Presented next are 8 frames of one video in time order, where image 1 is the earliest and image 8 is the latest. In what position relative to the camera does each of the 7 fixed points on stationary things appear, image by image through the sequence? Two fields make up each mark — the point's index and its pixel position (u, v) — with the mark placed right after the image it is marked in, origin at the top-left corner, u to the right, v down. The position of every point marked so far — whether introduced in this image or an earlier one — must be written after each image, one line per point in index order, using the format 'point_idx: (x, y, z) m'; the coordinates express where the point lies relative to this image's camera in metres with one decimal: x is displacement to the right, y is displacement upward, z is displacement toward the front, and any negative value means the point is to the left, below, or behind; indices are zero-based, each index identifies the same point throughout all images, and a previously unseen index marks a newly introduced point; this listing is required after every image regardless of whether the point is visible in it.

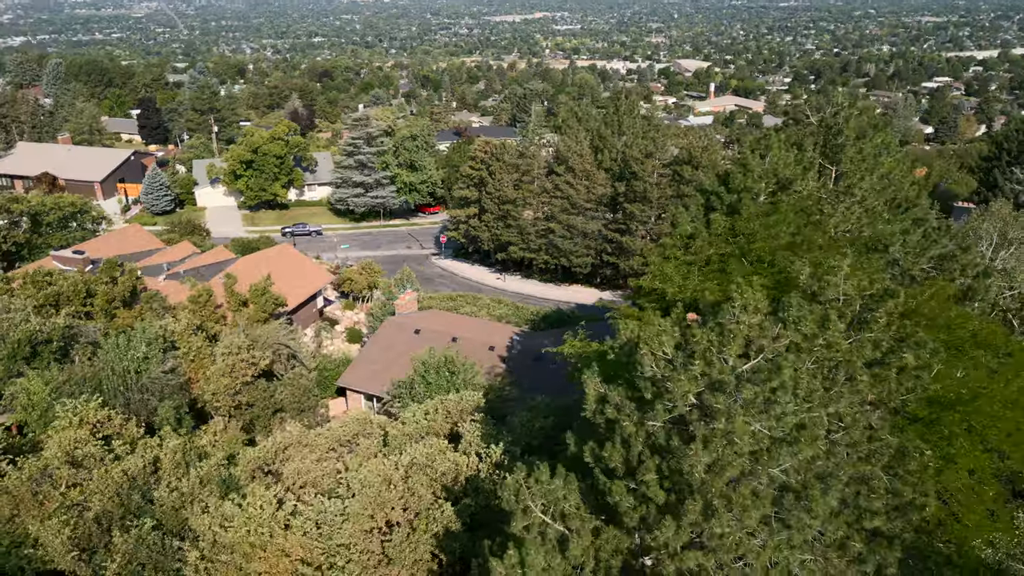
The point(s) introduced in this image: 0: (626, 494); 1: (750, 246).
0: (+0.9, -1.6, +5.7) m
1: (+2.7, +0.5, +8.5) m
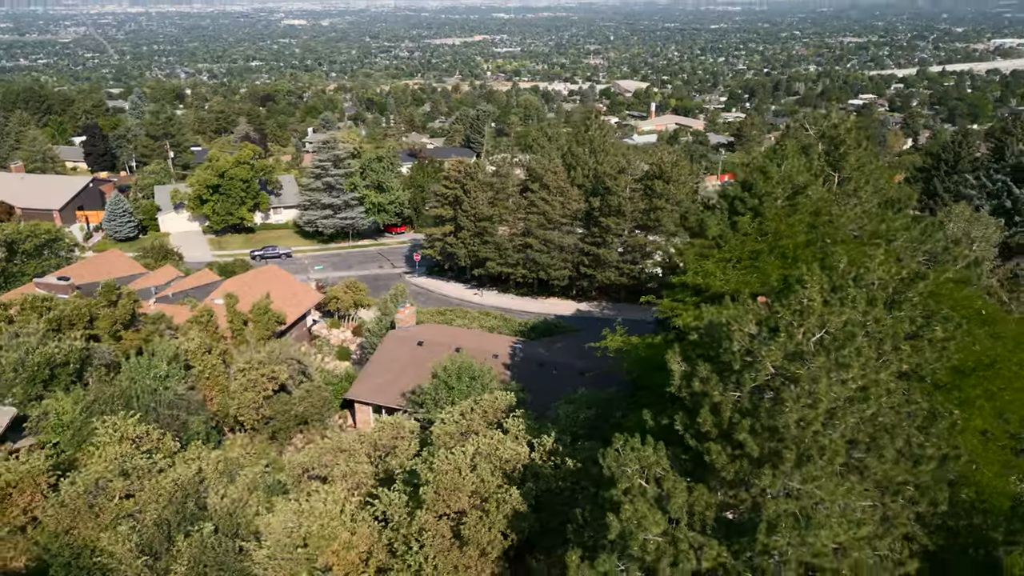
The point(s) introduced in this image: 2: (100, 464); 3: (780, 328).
0: (+1.8, -1.5, +6.6) m
1: (+3.4, +0.6, +9.6) m
2: (-6.5, -2.8, +12.0) m
3: (+2.3, -0.3, +6.5) m
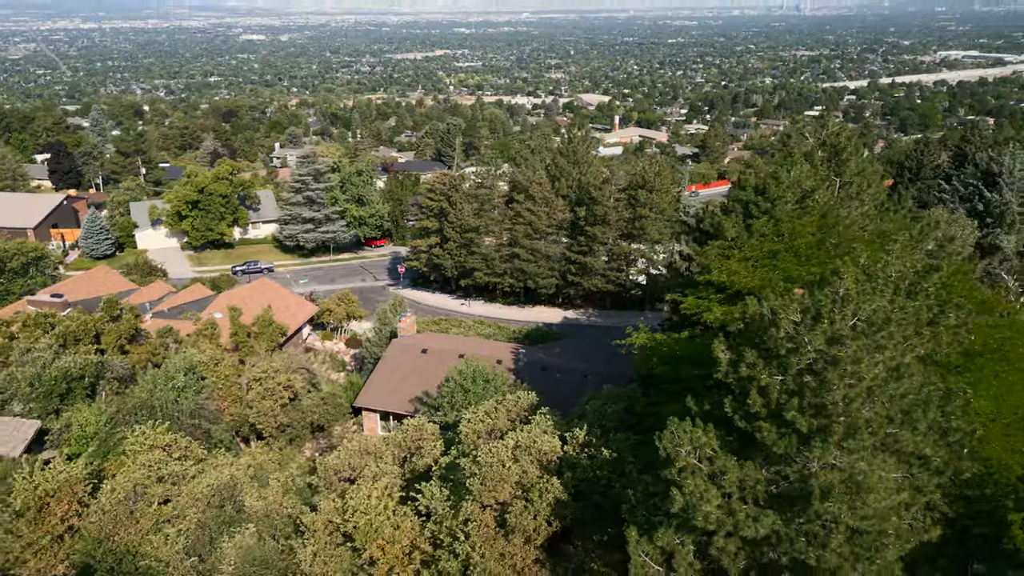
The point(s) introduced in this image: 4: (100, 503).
0: (+2.5, -1.4, +7.2) m
1: (+3.9, +0.6, +10.3) m
2: (-6.1, -3.0, +12.2) m
3: (+3.0, -0.3, +7.2) m
4: (-6.3, -3.3, +11.5) m
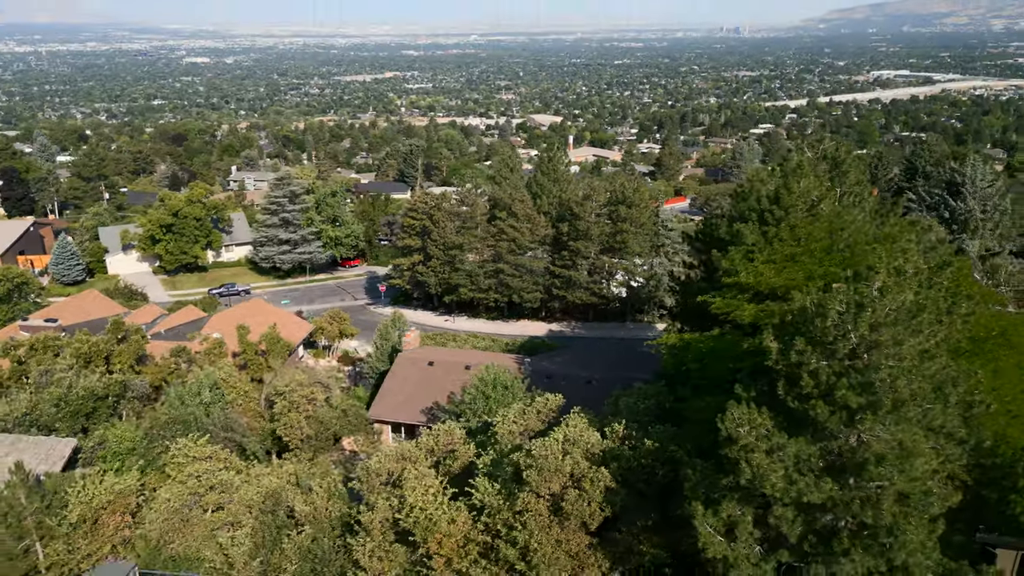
0: (+3.4, -1.3, +8.1) m
1: (+4.5, +0.6, +11.4) m
2: (-5.5, -3.3, +12.6) m
3: (+3.8, -0.2, +8.2) m
4: (-5.6, -3.5, +11.8) m
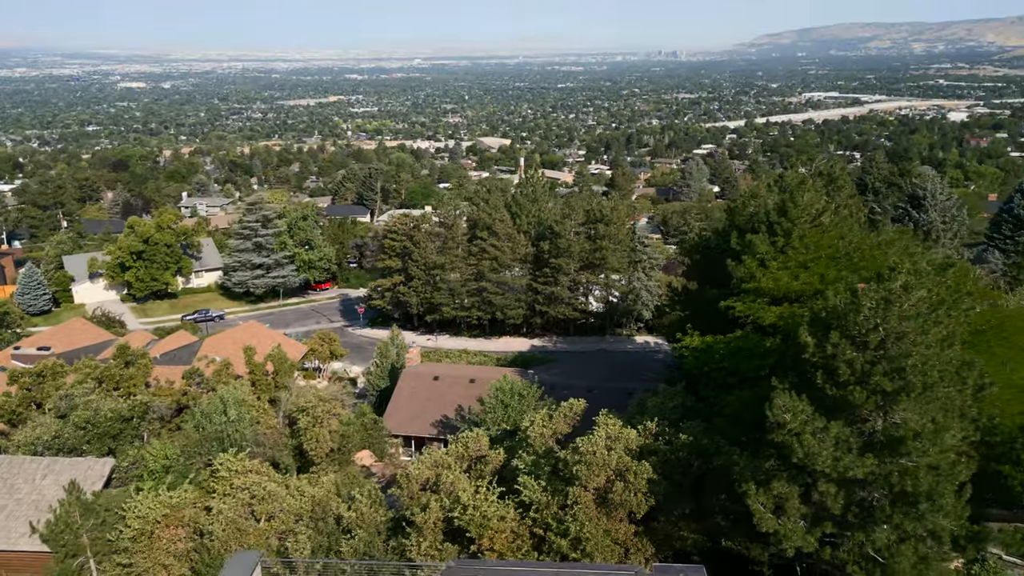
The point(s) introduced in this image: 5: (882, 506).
0: (+4.3, -1.3, +9.2) m
1: (+5.1, +0.6, +12.6) m
2: (-4.8, -3.6, +13.0) m
3: (+4.7, -0.2, +9.3) m
4: (-4.9, -3.8, +12.2) m
5: (+4.5, -2.7, +9.2) m
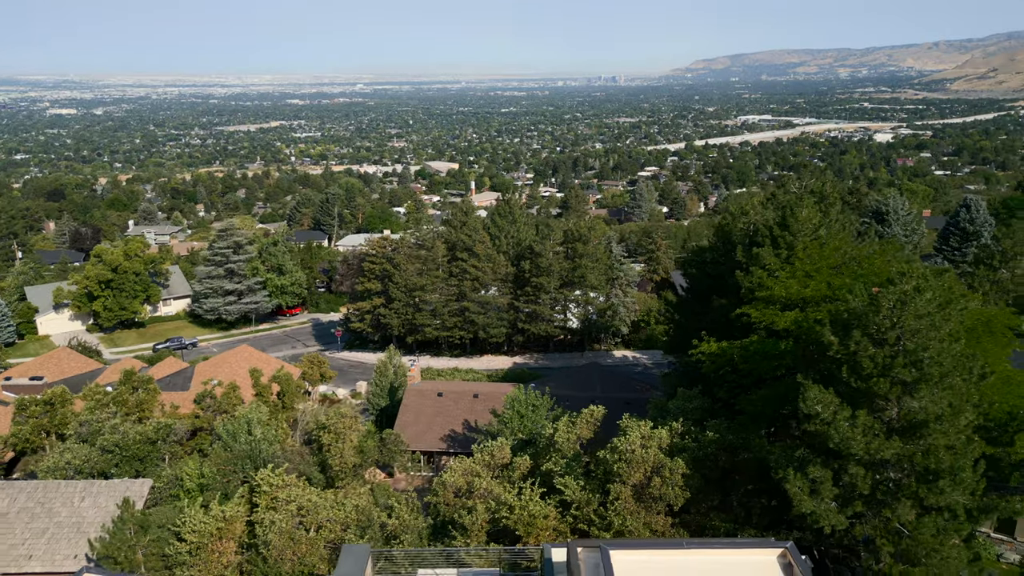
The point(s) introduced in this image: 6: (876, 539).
0: (+5.1, -1.3, +10.4) m
1: (+5.7, +0.4, +13.9) m
2: (-4.1, -3.9, +13.4) m
3: (+5.5, -0.2, +10.5) m
4: (-4.1, -4.1, +12.6) m
5: (+5.4, -2.7, +10.3) m
6: (+5.1, -3.5, +10.5) m
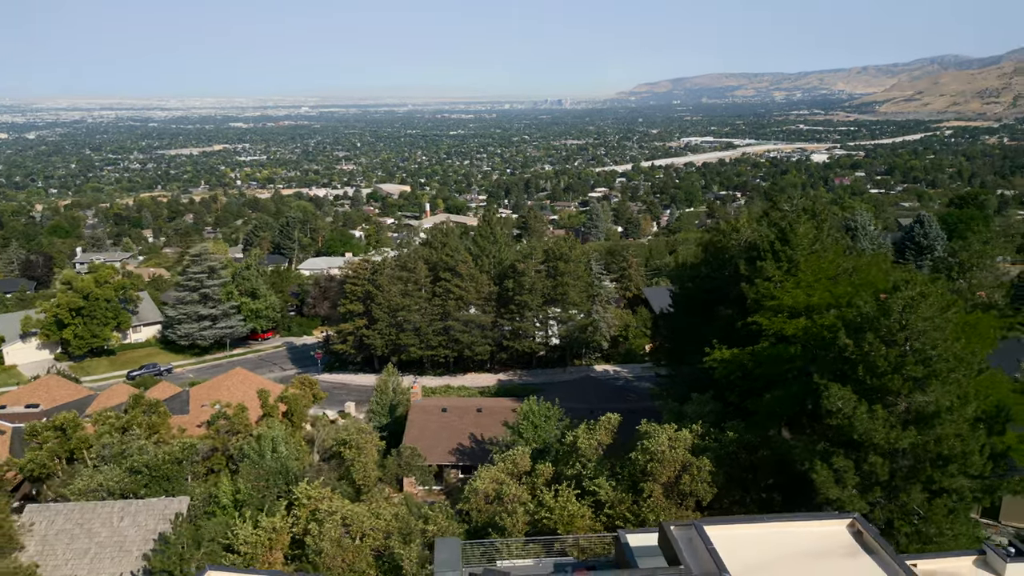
0: (+5.9, -1.4, +11.6) m
1: (+6.2, +0.3, +15.1) m
2: (-3.5, -4.3, +13.9) m
3: (+6.3, -0.3, +11.8) m
4: (-3.4, -4.5, +13.1) m
5: (+6.2, -2.8, +11.5) m
6: (+5.9, -3.6, +11.6) m
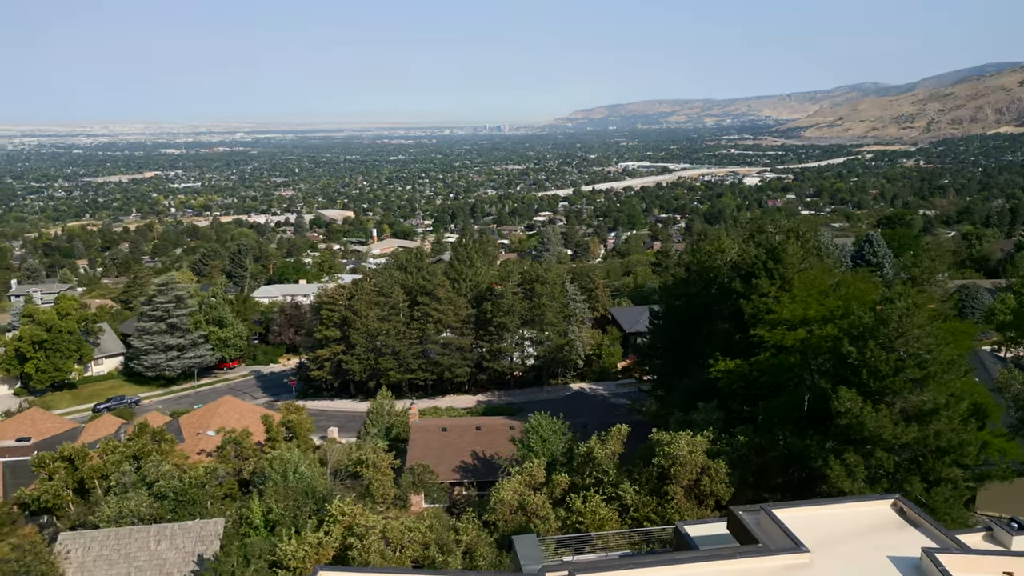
0: (+6.6, -1.6, +12.9) m
1: (+6.6, 0.0, +16.5) m
2: (-2.9, -4.7, +14.4) m
3: (+6.9, -0.5, +13.2) m
4: (-2.7, -4.9, +13.6) m
5: (+7.0, -3.0, +12.8) m
6: (+6.6, -3.8, +12.9) m
